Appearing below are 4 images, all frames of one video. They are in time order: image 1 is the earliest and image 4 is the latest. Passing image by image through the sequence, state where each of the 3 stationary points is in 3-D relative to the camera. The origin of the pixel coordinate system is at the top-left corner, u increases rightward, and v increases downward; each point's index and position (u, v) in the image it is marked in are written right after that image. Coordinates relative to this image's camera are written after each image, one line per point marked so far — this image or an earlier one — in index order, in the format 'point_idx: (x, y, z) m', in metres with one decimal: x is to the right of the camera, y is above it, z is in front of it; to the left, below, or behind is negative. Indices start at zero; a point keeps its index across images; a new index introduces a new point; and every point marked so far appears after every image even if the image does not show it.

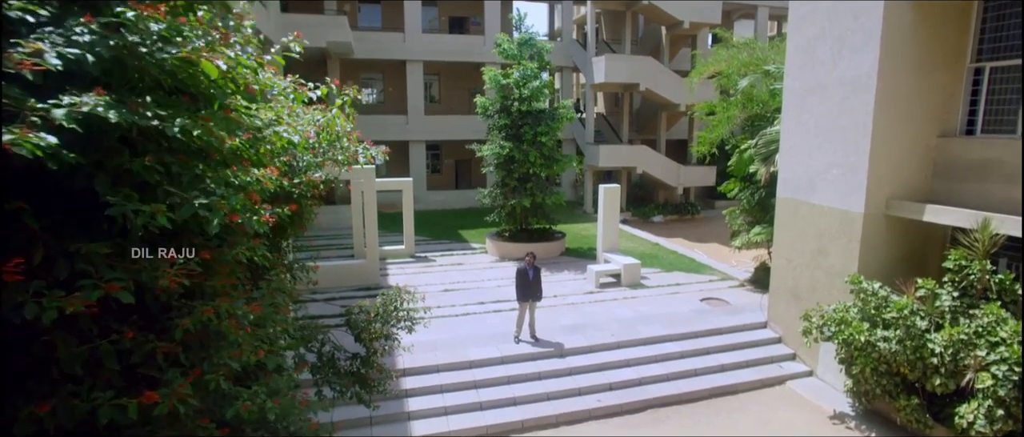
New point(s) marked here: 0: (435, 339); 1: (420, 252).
0: (-1.4, -2.2, +9.7) m
1: (-2.9, -1.0, +16.6) m
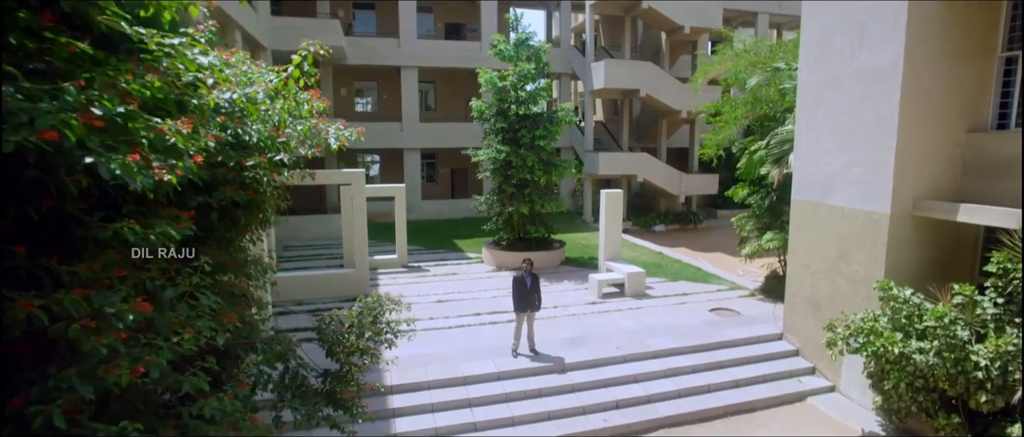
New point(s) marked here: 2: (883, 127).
0: (-1.5, -2.3, +8.9) m
1: (-2.9, -1.3, +15.8) m
2: (+5.4, +1.3, +7.8) m
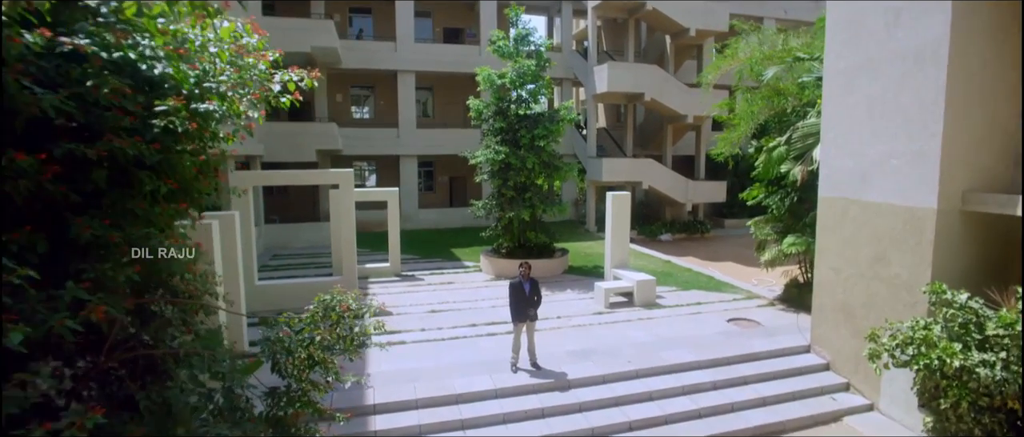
0: (-1.5, -2.2, +8.0) m
1: (-2.9, -1.5, +14.9) m
2: (+5.4, +1.4, +6.9) m
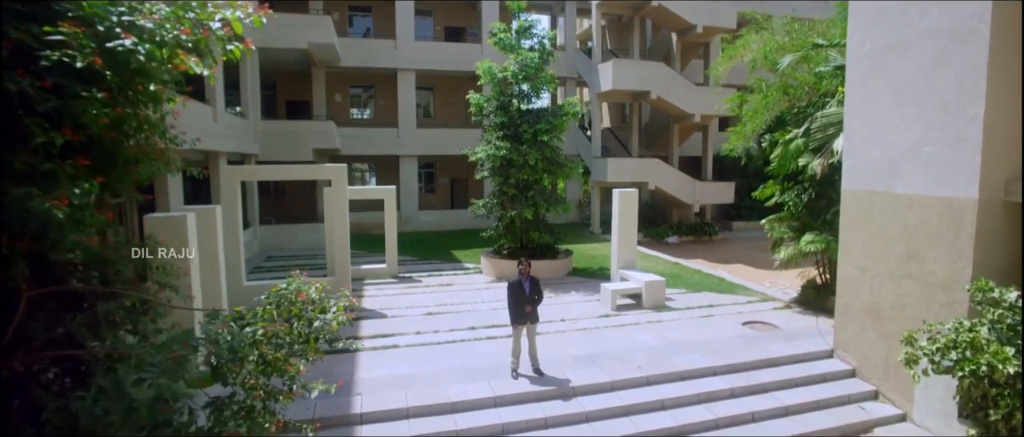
0: (-1.5, -2.2, +7.4) m
1: (-2.9, -1.4, +14.4) m
2: (+5.4, +1.5, +6.3) m
